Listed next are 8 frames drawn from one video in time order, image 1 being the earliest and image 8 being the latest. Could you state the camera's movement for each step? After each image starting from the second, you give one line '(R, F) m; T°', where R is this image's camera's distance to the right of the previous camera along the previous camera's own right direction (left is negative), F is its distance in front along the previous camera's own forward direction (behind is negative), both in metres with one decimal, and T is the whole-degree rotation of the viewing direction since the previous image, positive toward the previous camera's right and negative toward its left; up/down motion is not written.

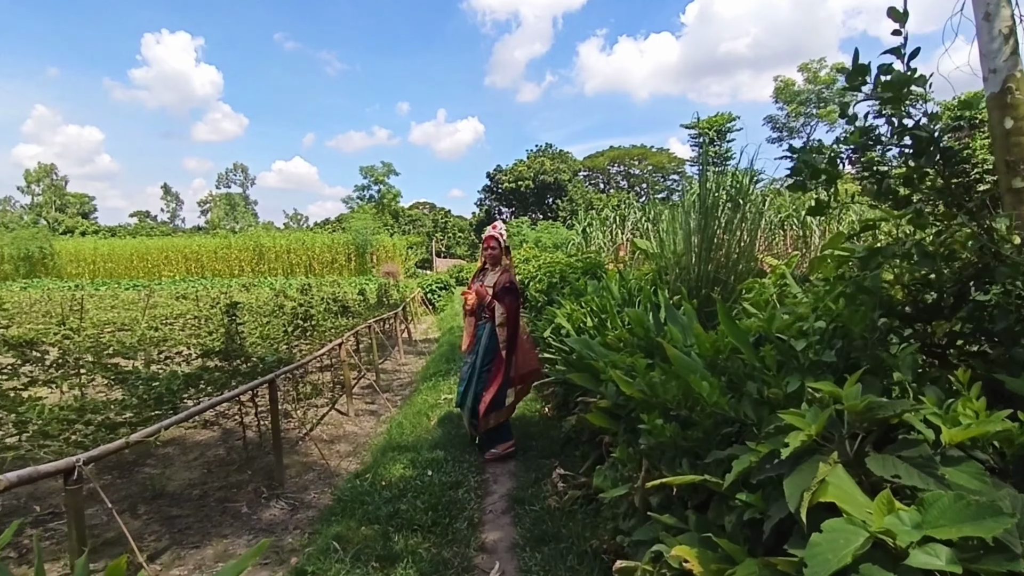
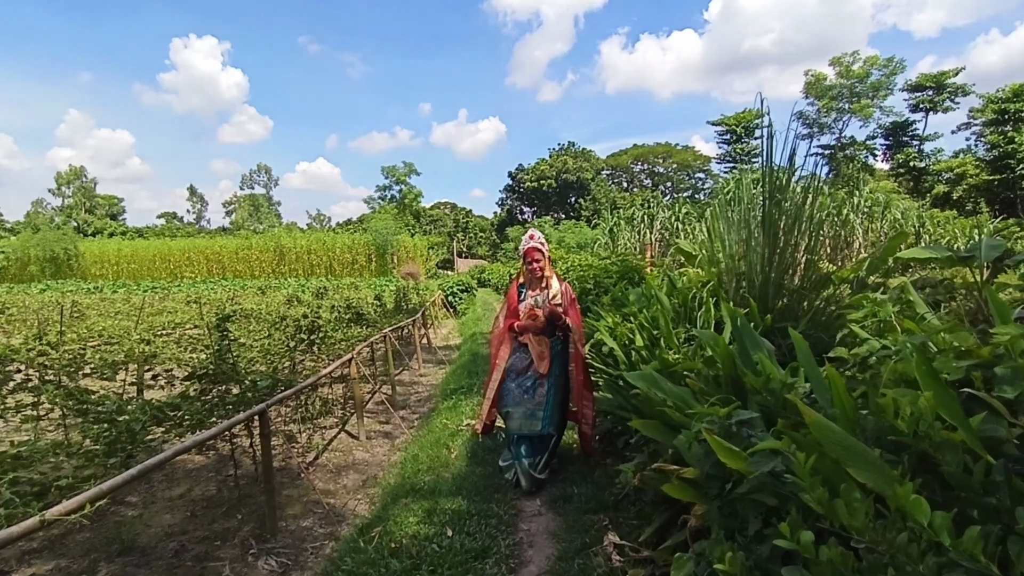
(-0.1, +0.6) m; -2°
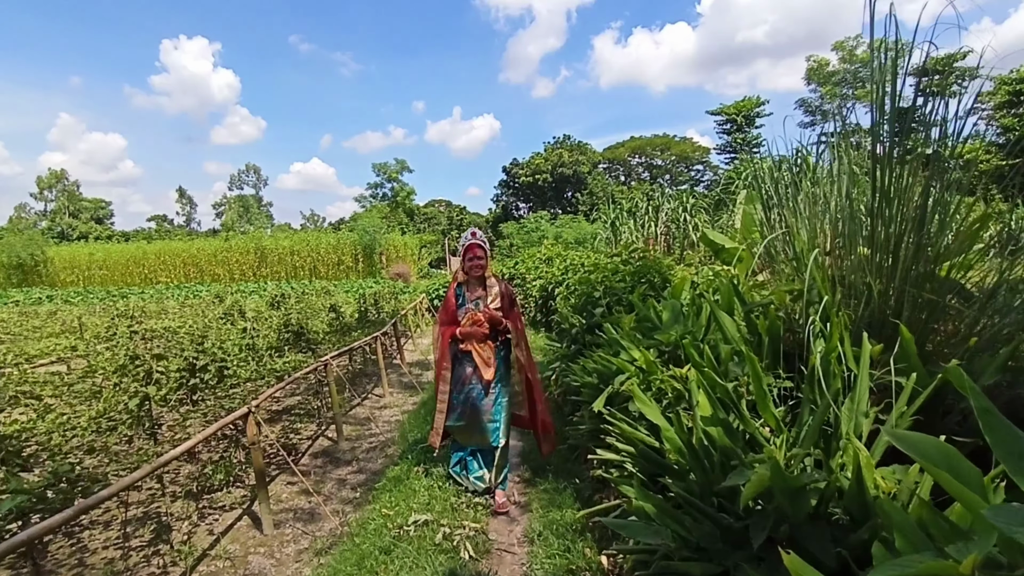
(+0.1, +1.5) m; 0°
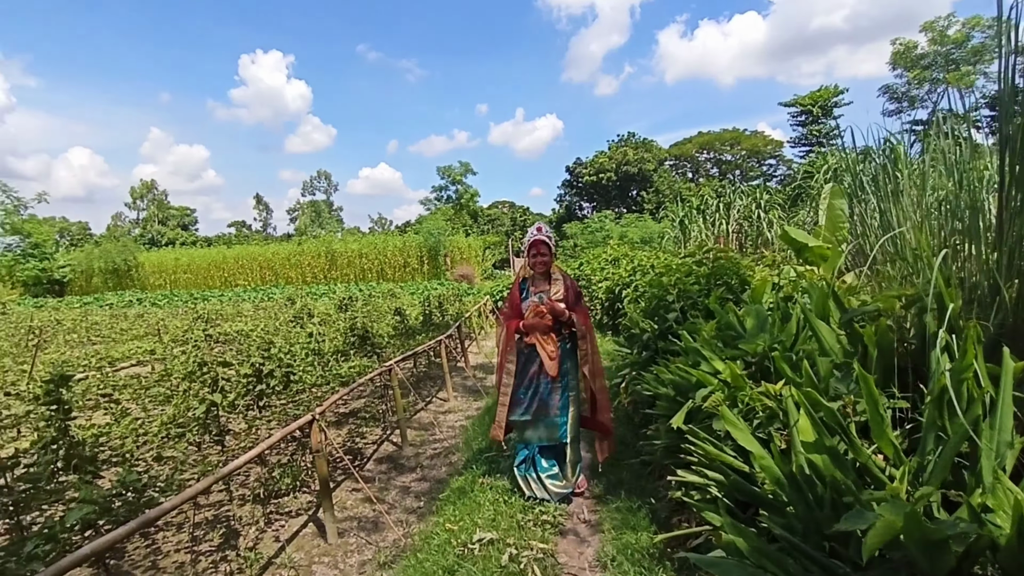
(0.0, +0.2) m; -6°
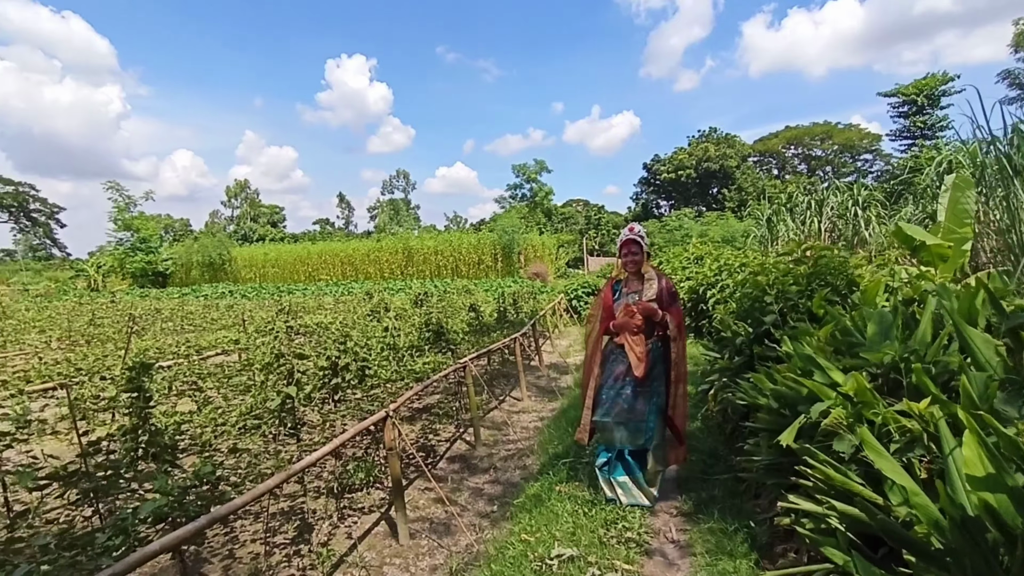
(-0.1, +0.2) m; -7°
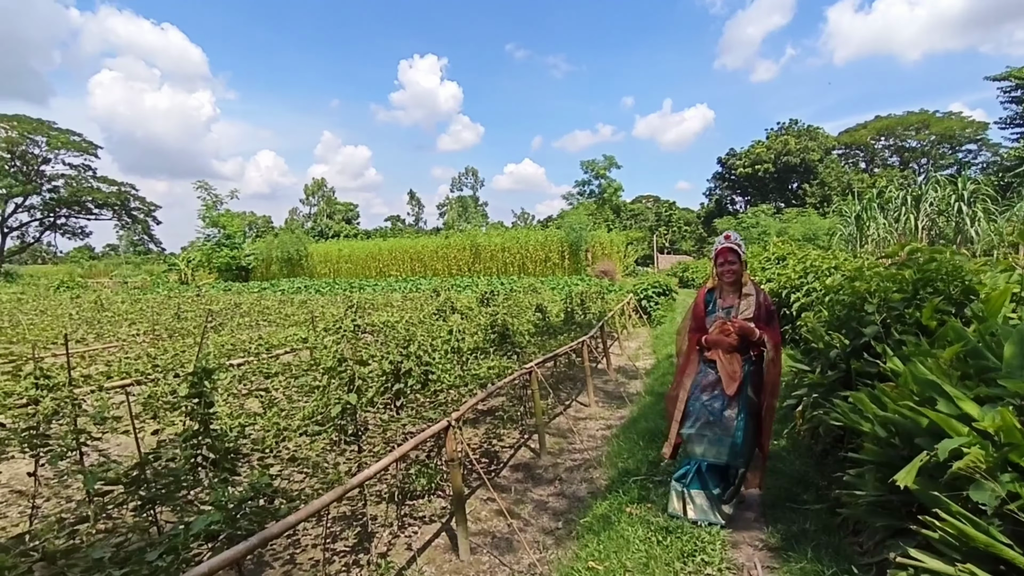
(0.0, +0.2) m; -6°
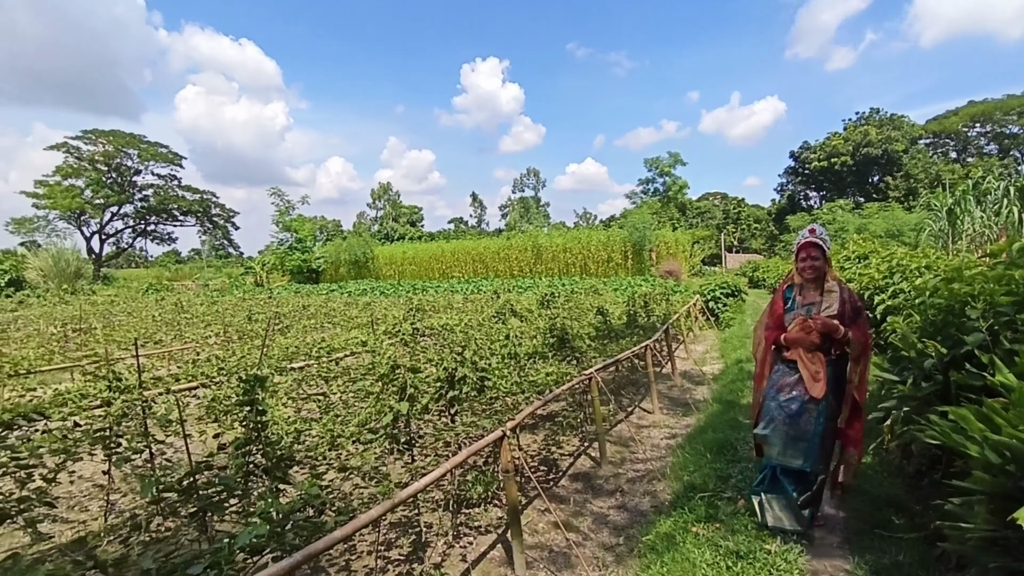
(0.0, +0.1) m; -6°
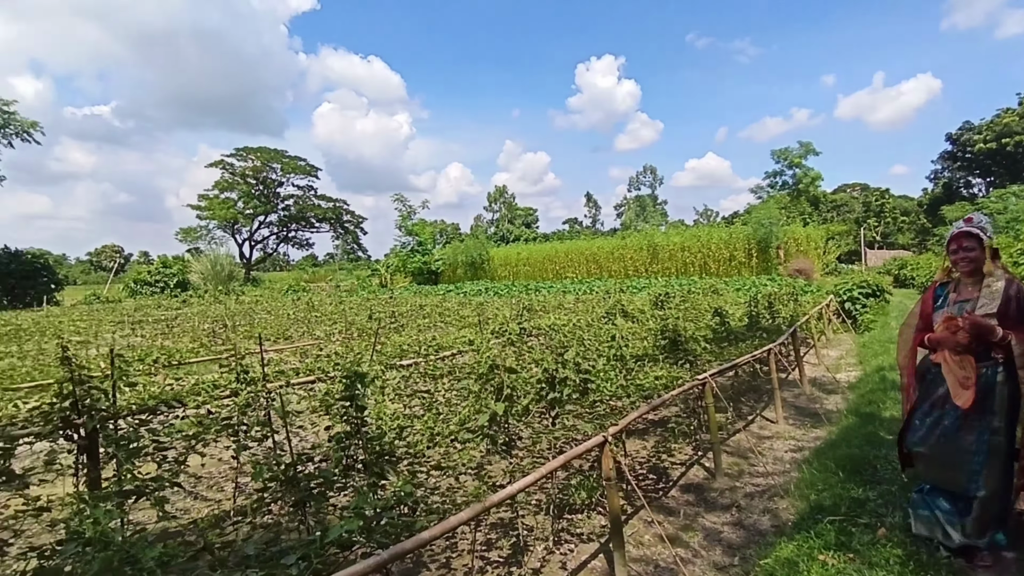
(+0.1, +0.1) m; -11°
